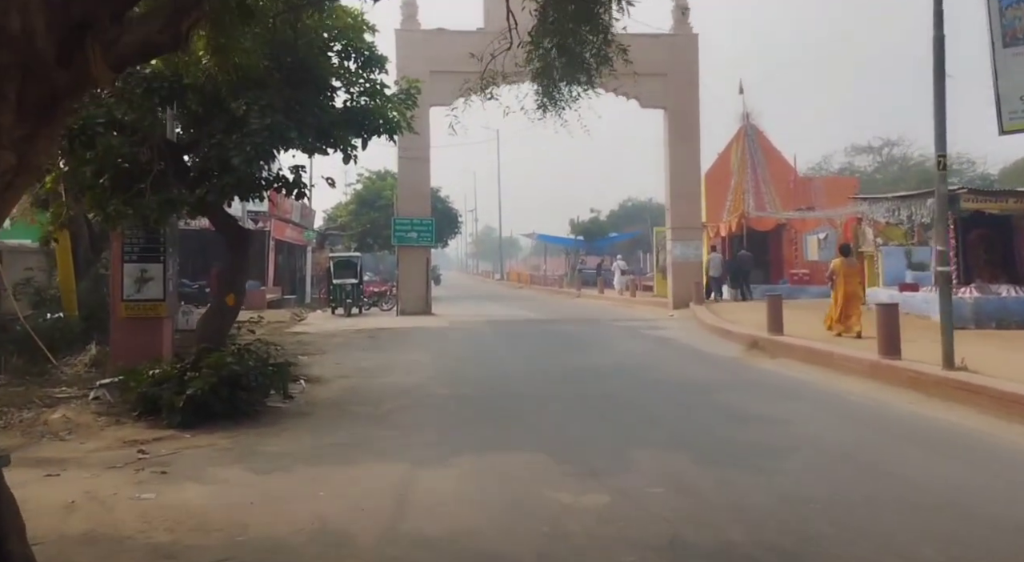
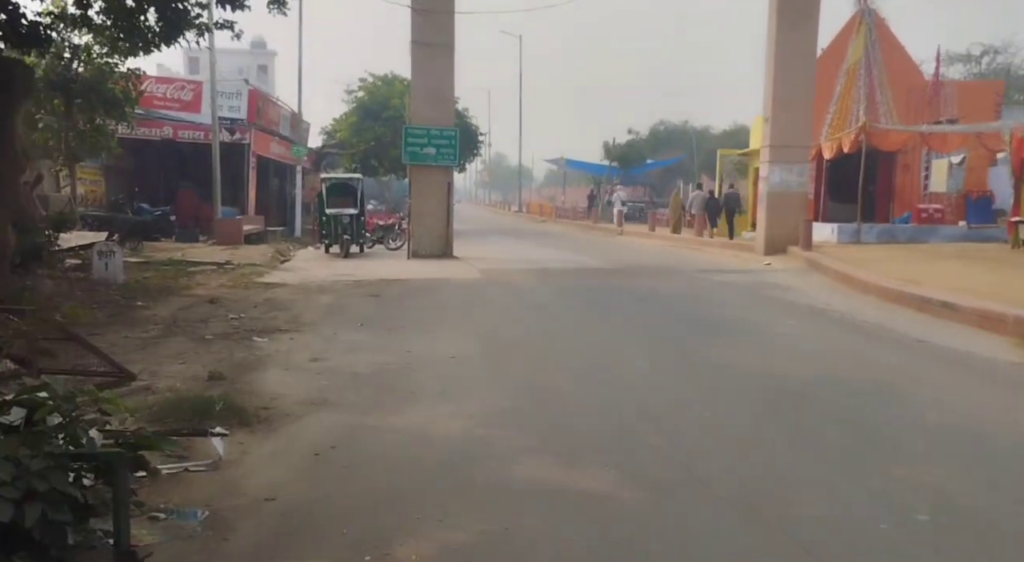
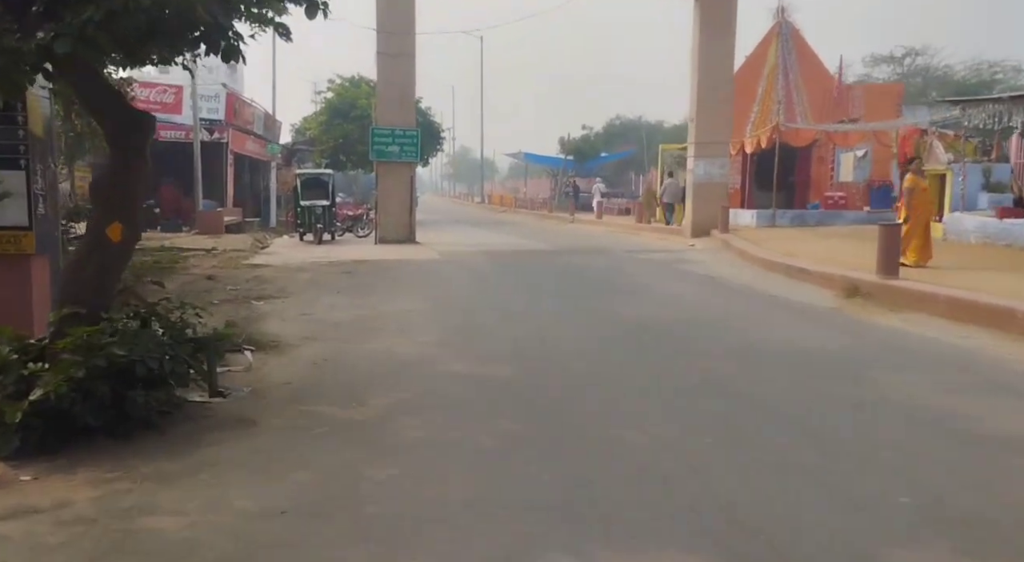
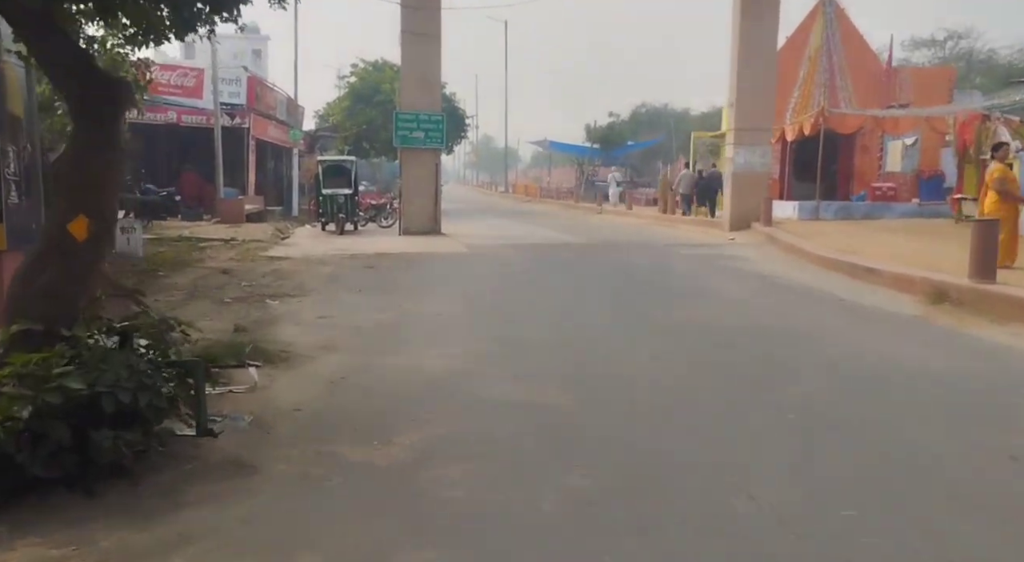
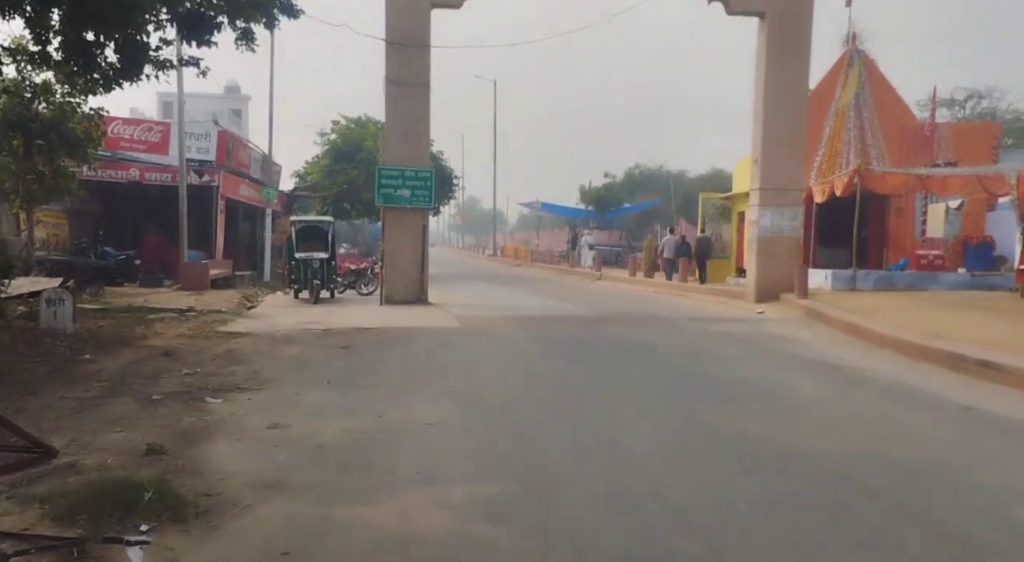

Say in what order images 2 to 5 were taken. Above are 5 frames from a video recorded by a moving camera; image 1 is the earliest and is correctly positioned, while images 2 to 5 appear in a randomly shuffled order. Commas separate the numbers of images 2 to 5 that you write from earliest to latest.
3, 4, 2, 5
